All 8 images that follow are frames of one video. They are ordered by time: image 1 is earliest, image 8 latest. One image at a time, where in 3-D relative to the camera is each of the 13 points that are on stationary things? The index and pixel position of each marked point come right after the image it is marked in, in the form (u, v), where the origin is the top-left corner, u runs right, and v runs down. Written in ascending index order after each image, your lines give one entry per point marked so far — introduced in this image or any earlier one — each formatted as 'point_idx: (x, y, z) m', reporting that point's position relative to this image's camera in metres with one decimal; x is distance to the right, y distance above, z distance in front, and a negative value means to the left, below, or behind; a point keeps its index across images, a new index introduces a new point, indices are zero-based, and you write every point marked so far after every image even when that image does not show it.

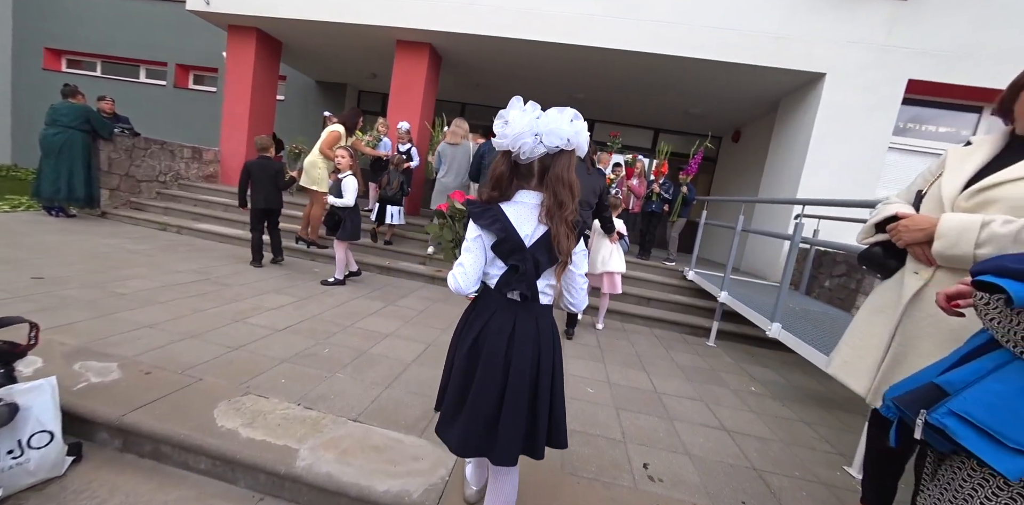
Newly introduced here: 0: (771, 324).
0: (+2.3, -0.6, +3.5) m
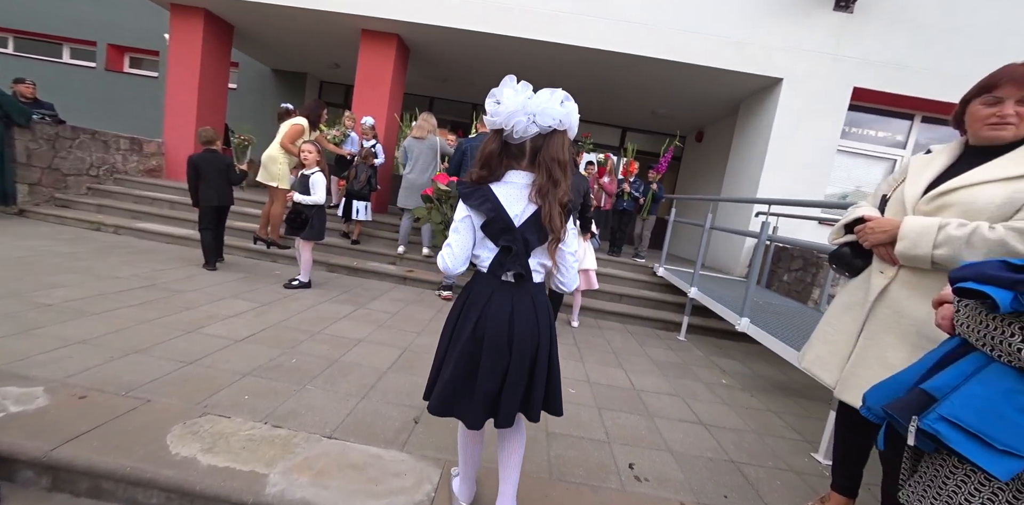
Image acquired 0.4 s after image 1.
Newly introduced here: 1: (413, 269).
0: (+2.1, -0.6, +3.6) m
1: (-1.2, -0.2, +5.1) m
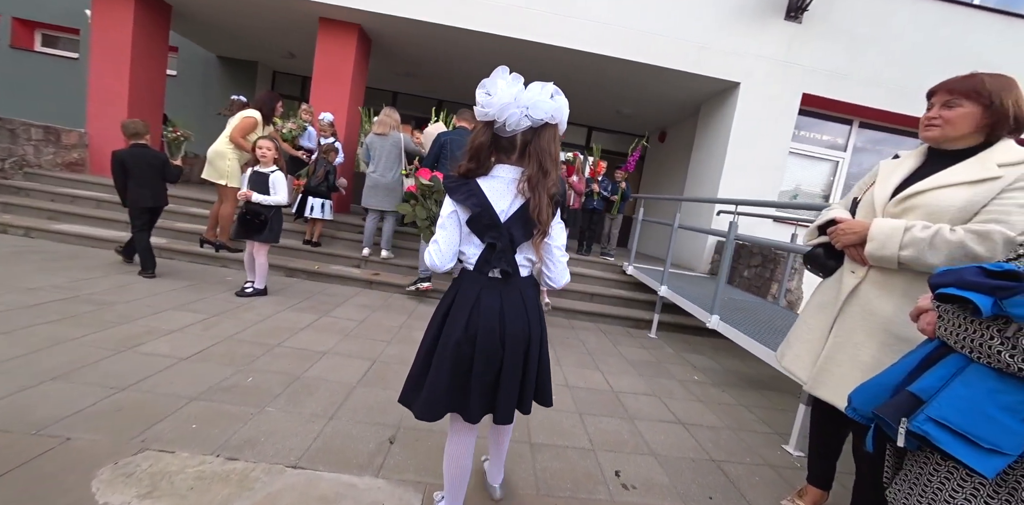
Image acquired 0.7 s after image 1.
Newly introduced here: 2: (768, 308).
0: (+1.9, -0.6, +3.7) m
1: (-1.6, -0.2, +4.8) m
2: (+2.8, -0.6, +4.3) m
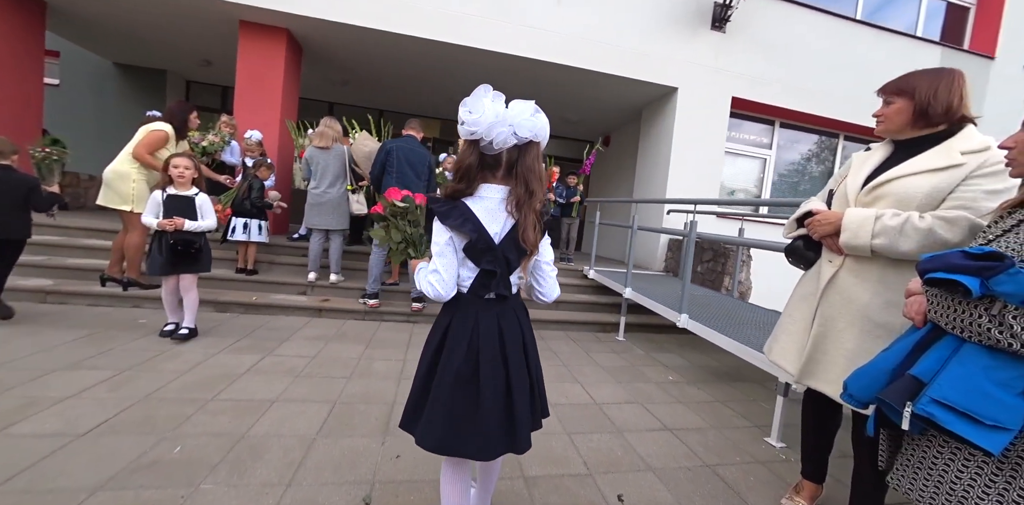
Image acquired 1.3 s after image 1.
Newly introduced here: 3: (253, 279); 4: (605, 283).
0: (+1.6, -0.6, +3.7) m
1: (-2.0, -0.5, +4.4) m
2: (+2.4, -0.6, +4.4) m
3: (-2.8, -0.3, +4.3) m
4: (+1.2, -0.4, +5.2) m
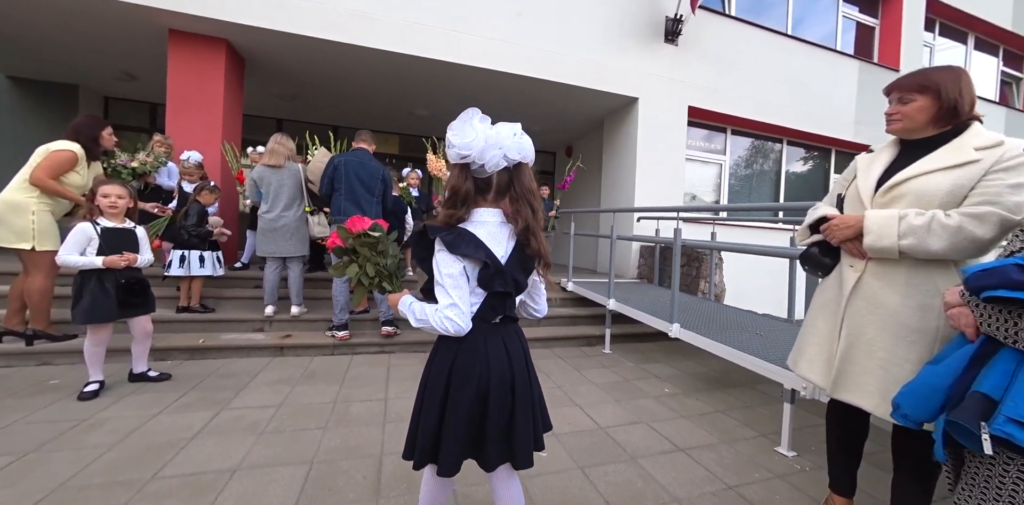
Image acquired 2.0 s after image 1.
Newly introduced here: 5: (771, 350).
0: (+1.5, -0.7, +3.6) m
1: (-2.2, -0.8, +3.9) m
2: (+2.2, -0.6, +4.4) m
3: (-3.0, -0.6, +3.8) m
4: (+0.9, -0.5, +5.1) m
5: (+2.1, -0.8, +3.1) m
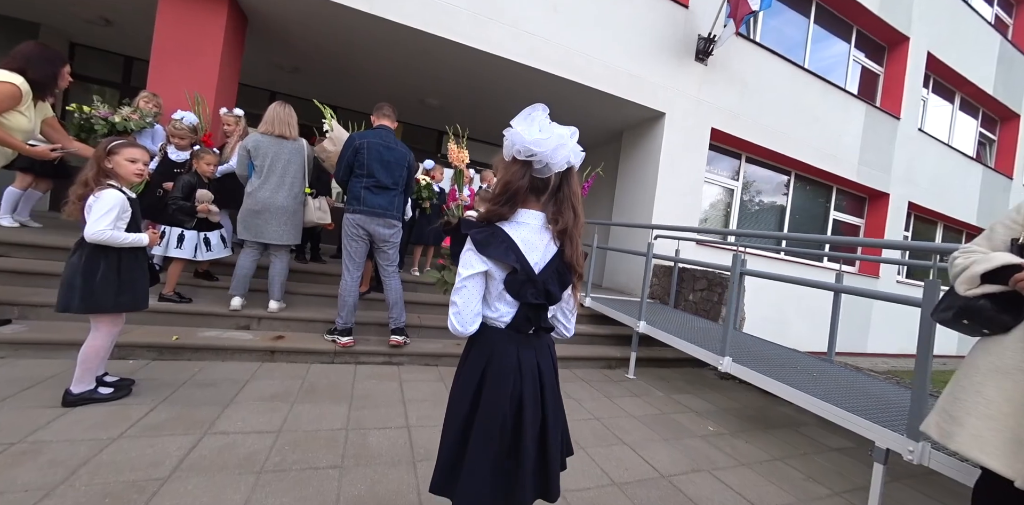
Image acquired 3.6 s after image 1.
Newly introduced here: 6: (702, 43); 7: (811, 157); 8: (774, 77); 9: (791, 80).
0: (+1.7, -0.9, +3.3) m
1: (-1.9, -0.7, +3.3) m
2: (+2.4, -0.9, +4.1) m
3: (-2.7, -0.5, +3.1) m
4: (+1.1, -0.7, +4.7) m
5: (+2.4, -1.1, +2.8) m
6: (+3.0, +3.3, +6.1) m
7: (+5.6, +1.8, +7.4) m
8: (+4.7, +3.1, +7.0) m
9: (+5.0, +3.1, +7.1) m
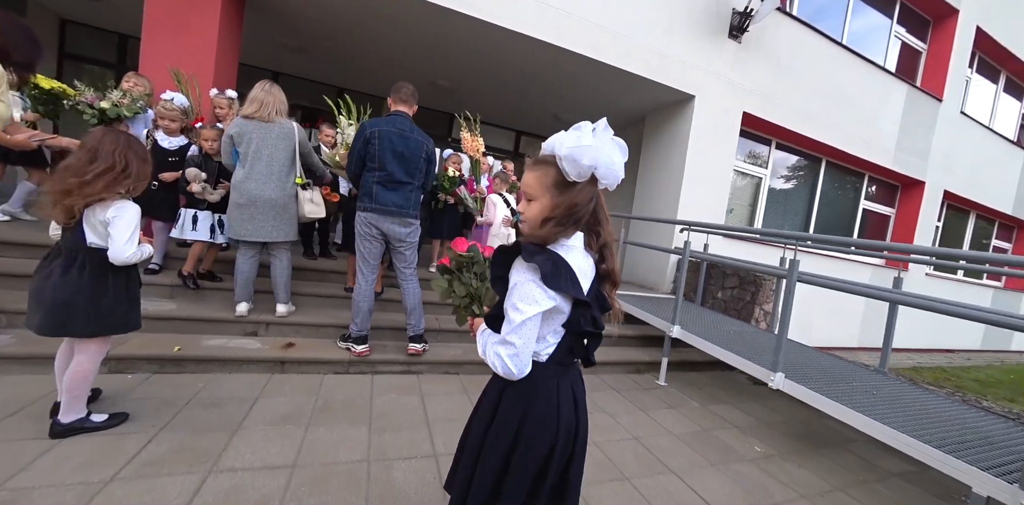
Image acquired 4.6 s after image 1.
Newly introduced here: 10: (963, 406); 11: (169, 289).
0: (+1.9, -0.9, +3.0) m
1: (-1.7, -0.7, +3.0) m
2: (+2.7, -0.9, +3.9) m
3: (-2.5, -0.5, +2.9) m
4: (+1.4, -0.7, +4.4) m
5: (+2.6, -1.1, +2.6) m
6: (+3.3, +3.4, +5.7) m
7: (+5.9, +1.9, +6.9) m
8: (+4.9, +3.3, +6.5) m
9: (+5.2, +3.2, +6.6) m
10: (+3.7, -1.3, +3.2) m
11: (-2.8, -0.3, +3.2) m
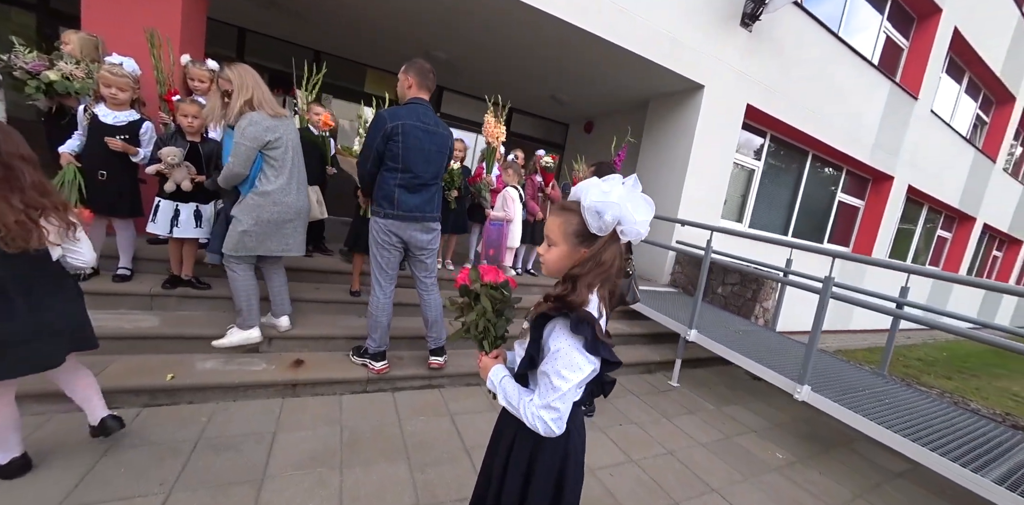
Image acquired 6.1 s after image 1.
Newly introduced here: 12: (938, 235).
0: (+2.2, -1.0, +3.0) m
1: (-1.5, -0.7, +2.7) m
2: (+2.8, -0.9, +4.0) m
3: (-2.2, -0.5, +2.5) m
4: (+1.5, -0.7, +4.4) m
5: (+2.9, -1.3, +2.7) m
6: (+3.3, +3.4, +5.5) m
7: (+5.8, +2.1, +7.1) m
8: (+4.9, +3.4, +6.5) m
9: (+5.2, +3.4, +6.6) m
10: (+3.9, -1.4, +3.5) m
11: (-2.5, -0.3, +2.7) m
12: (+11.5, +0.5, +10.6) m
